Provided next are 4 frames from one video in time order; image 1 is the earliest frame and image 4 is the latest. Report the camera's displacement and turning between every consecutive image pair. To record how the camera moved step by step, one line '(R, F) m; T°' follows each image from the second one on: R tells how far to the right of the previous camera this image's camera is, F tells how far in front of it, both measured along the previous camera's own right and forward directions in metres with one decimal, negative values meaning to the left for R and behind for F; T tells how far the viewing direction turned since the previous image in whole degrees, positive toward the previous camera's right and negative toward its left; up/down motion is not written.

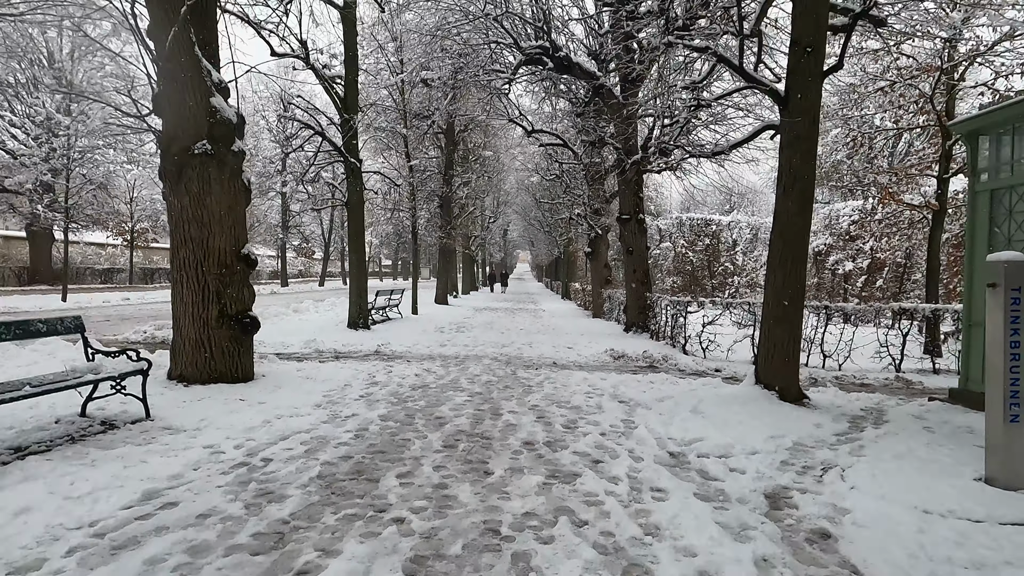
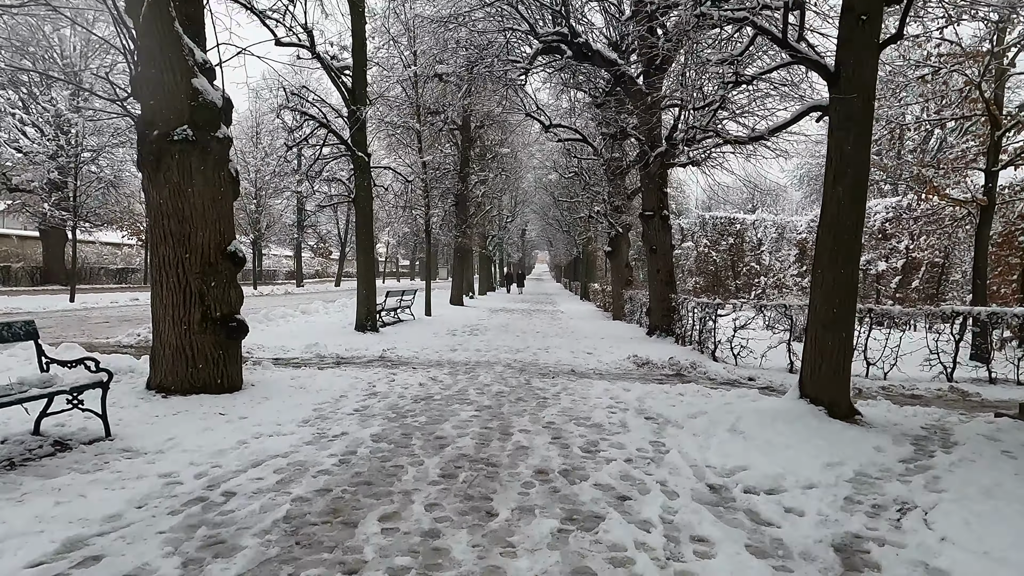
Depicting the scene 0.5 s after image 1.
(0.0, +0.5) m; -2°
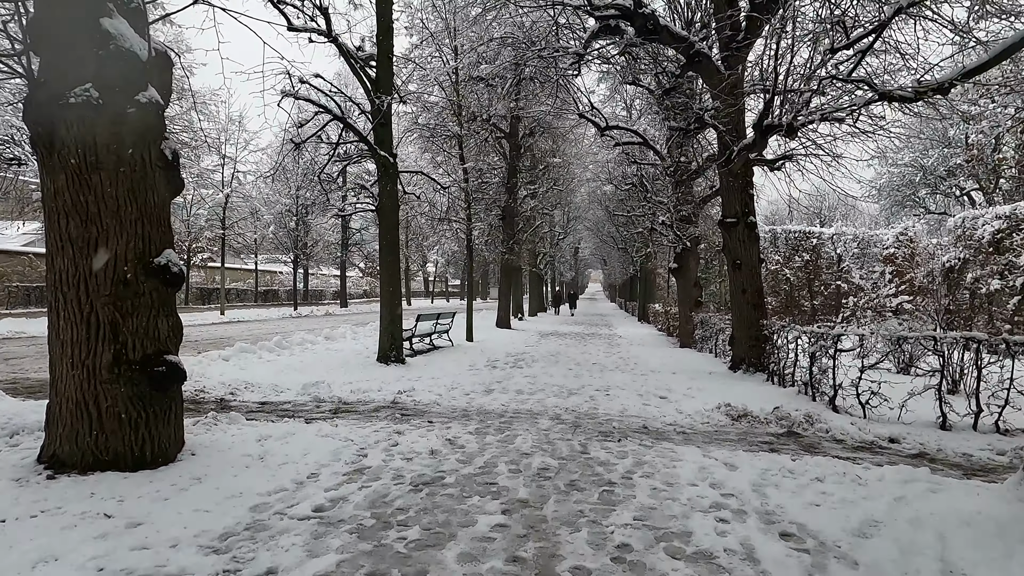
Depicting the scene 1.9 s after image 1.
(0.0, +1.6) m; -5°
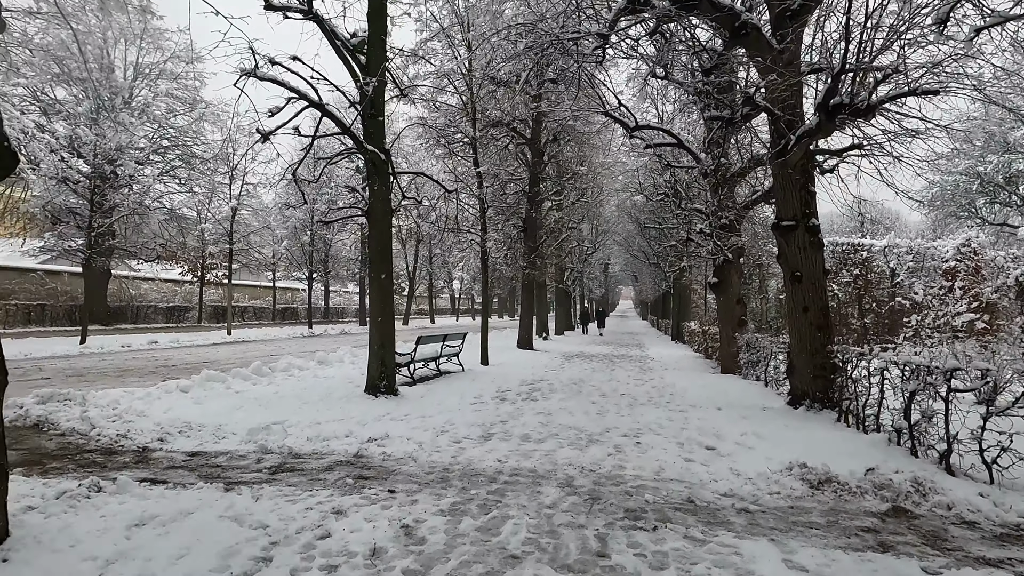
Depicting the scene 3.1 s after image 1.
(+0.2, +1.3) m; -3°
